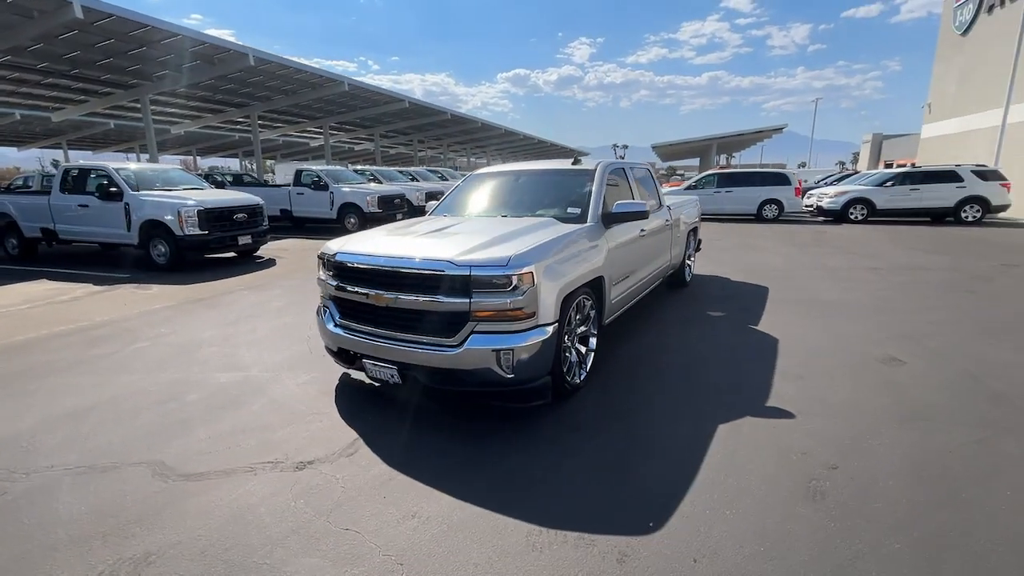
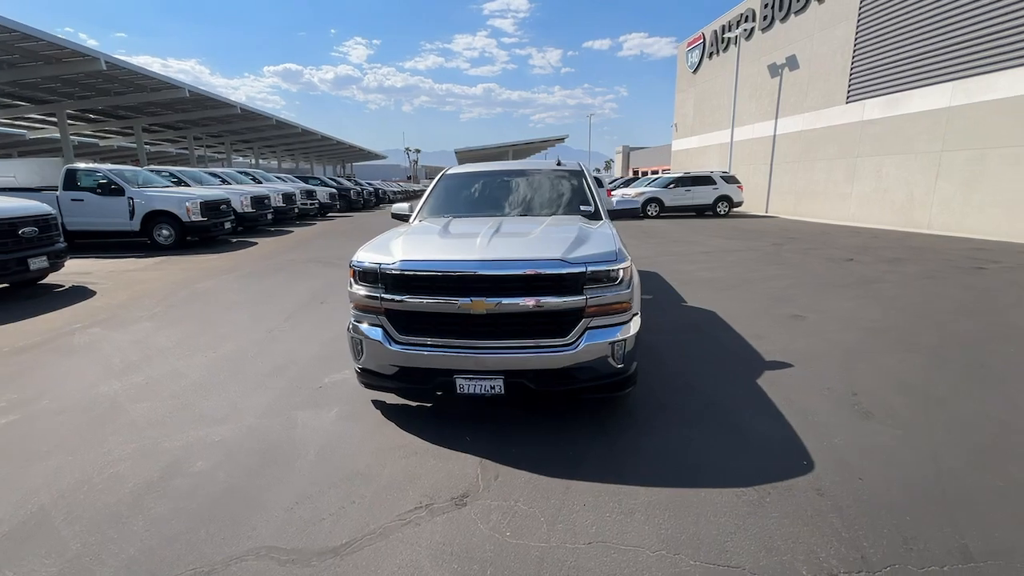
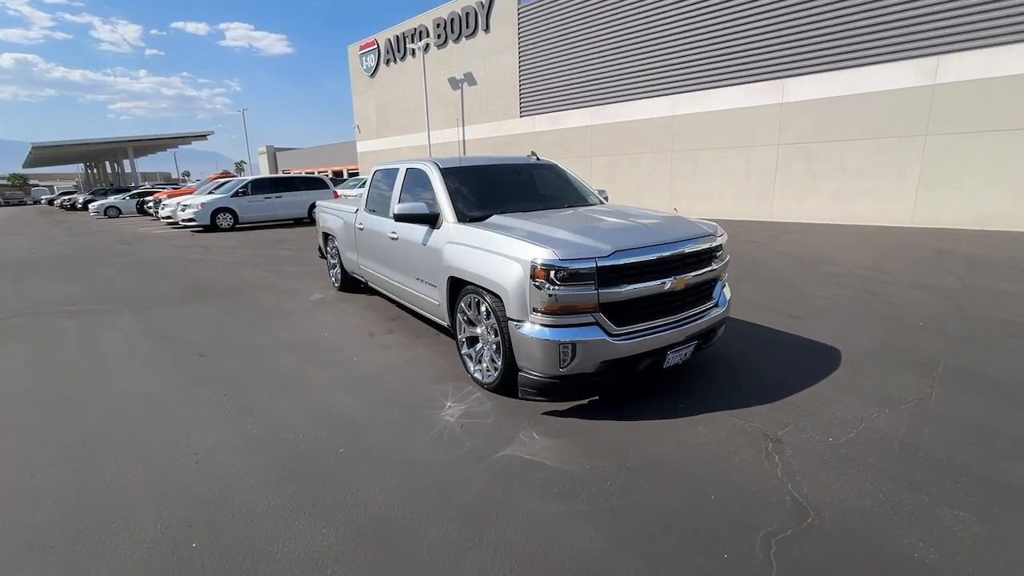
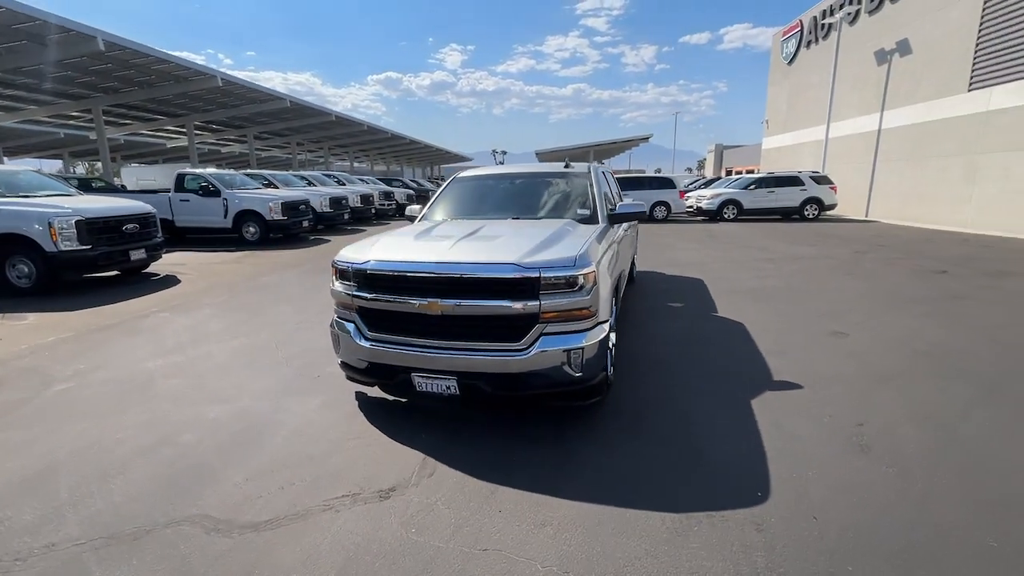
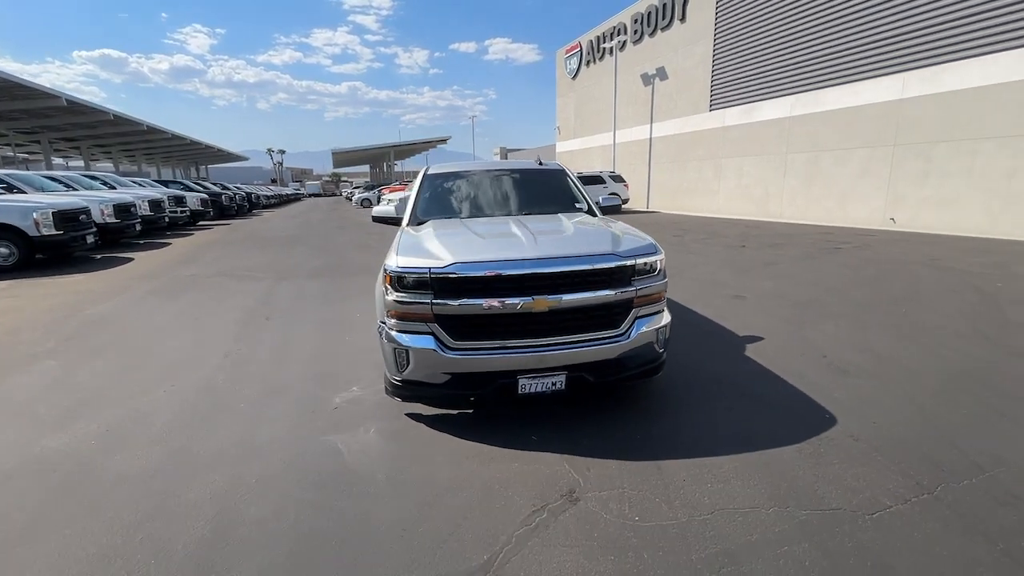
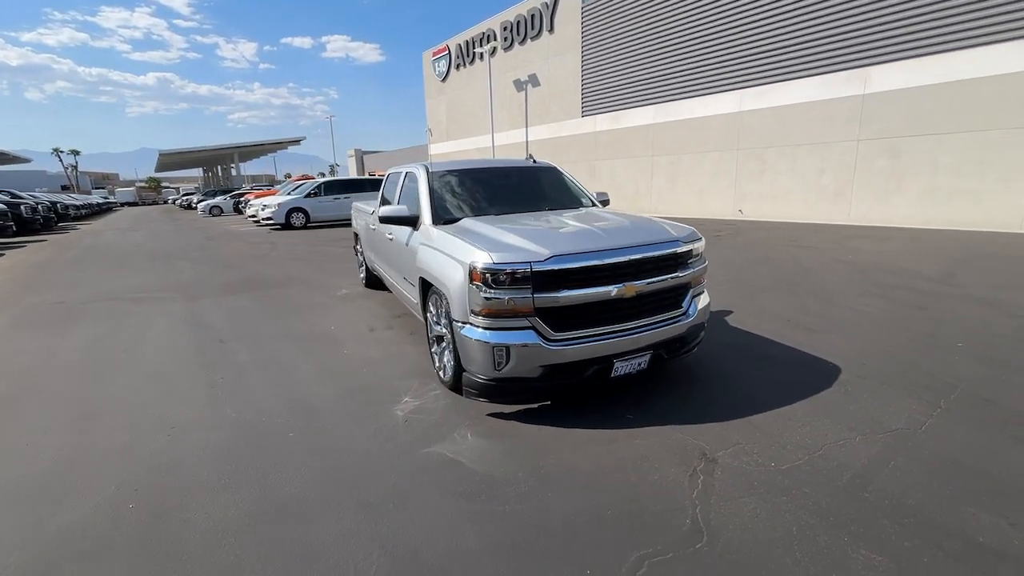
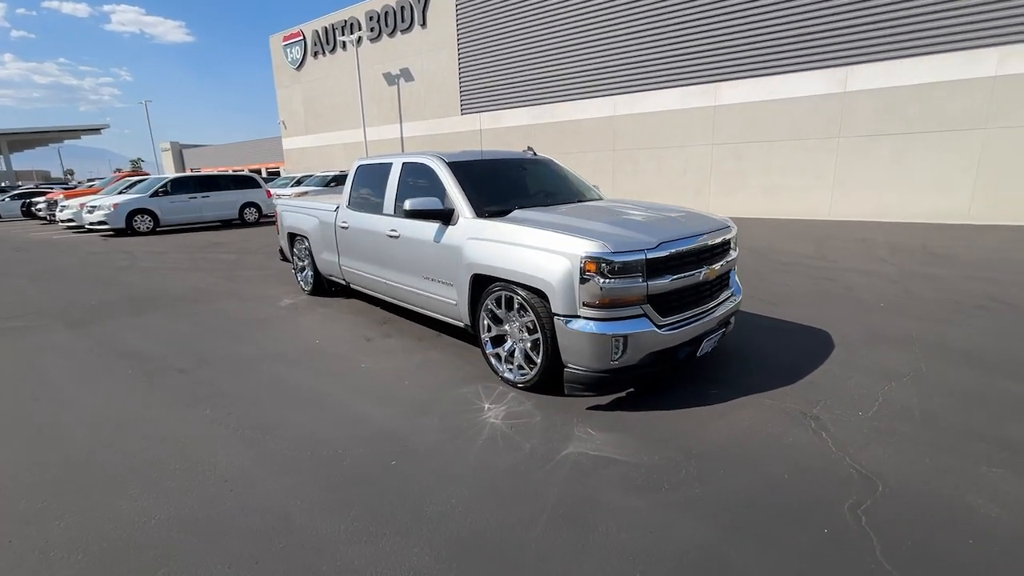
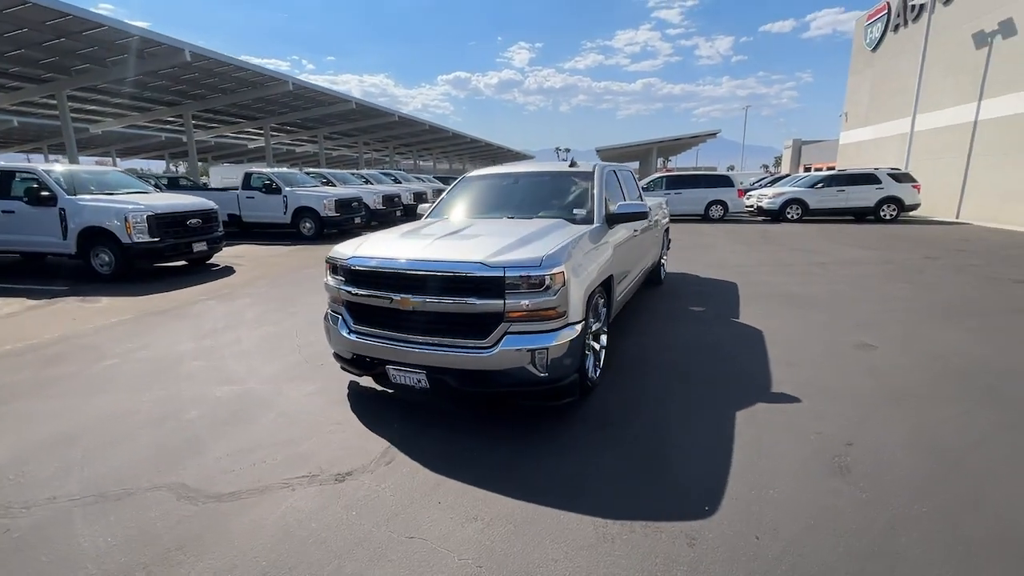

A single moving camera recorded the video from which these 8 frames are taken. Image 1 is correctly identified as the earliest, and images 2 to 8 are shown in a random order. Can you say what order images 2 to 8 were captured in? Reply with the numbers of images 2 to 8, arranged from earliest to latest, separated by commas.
8, 4, 2, 5, 6, 3, 7
